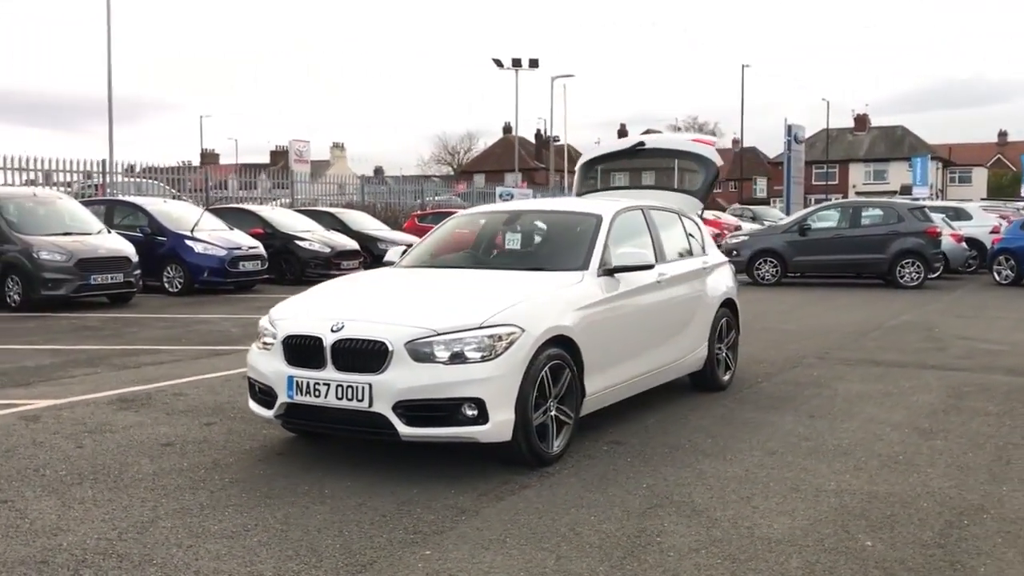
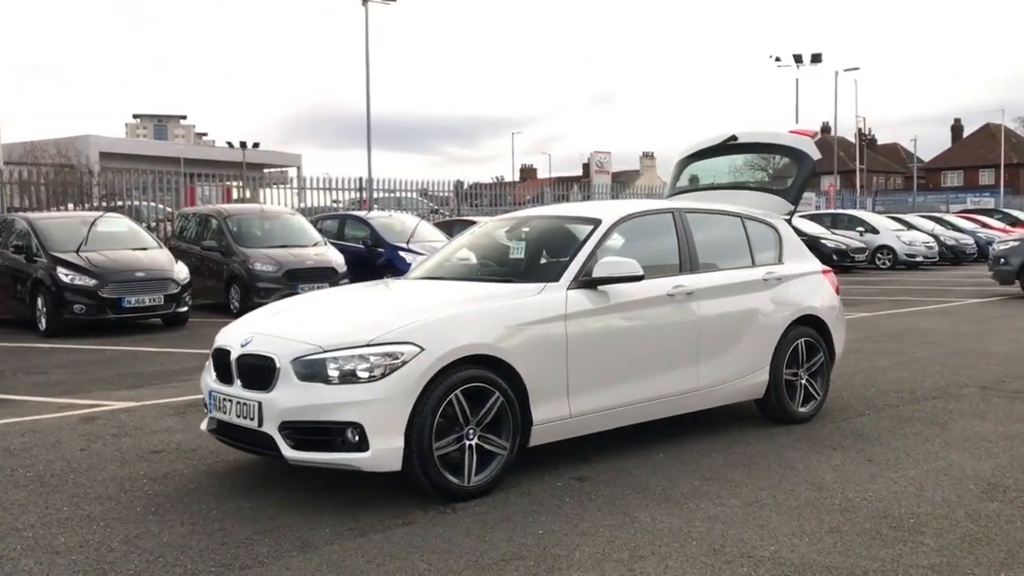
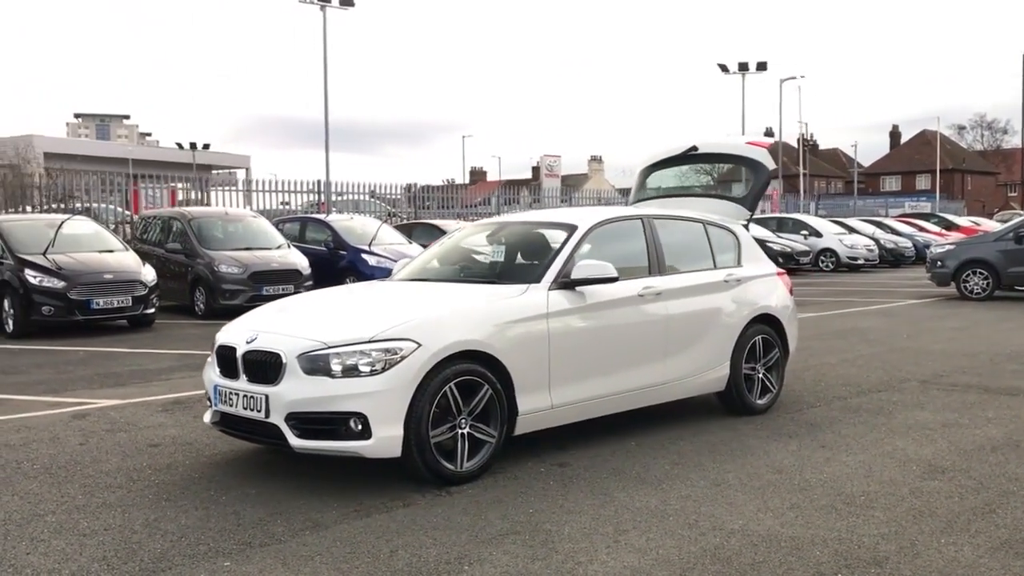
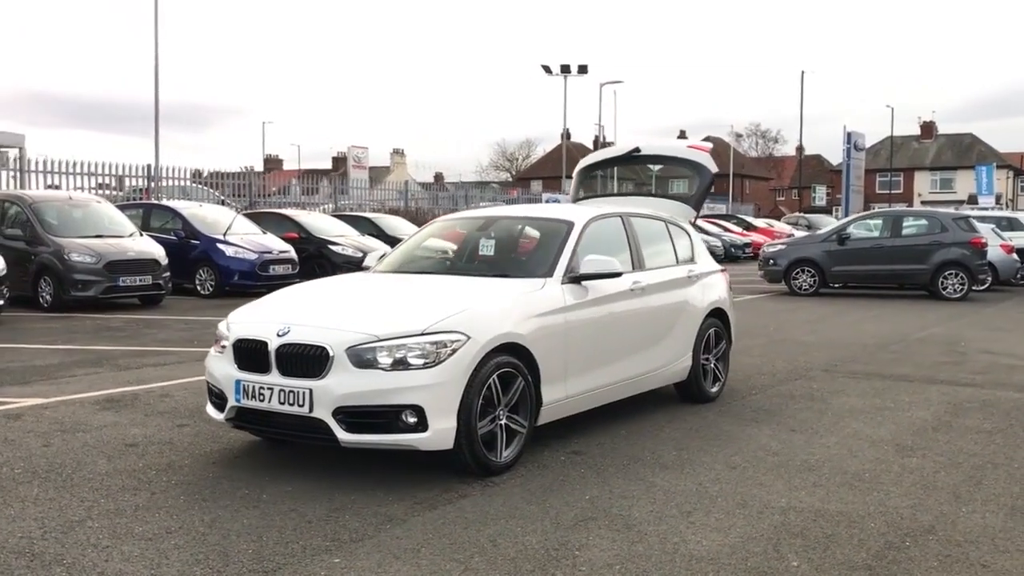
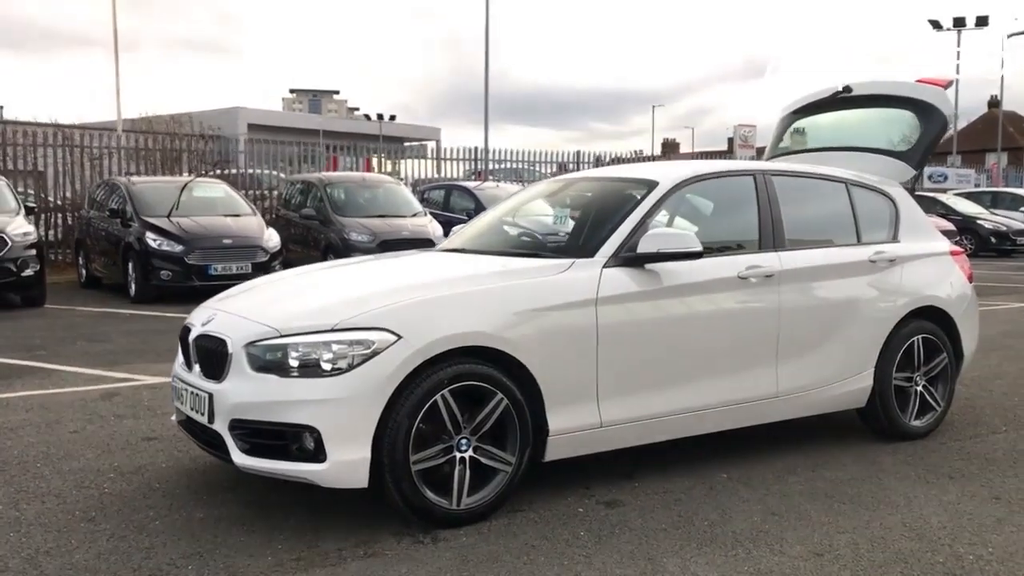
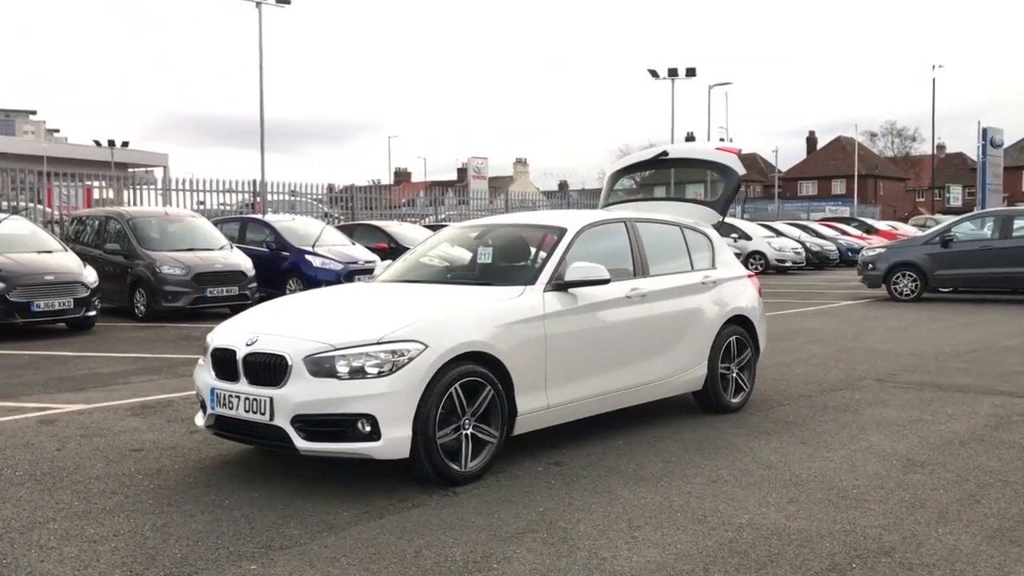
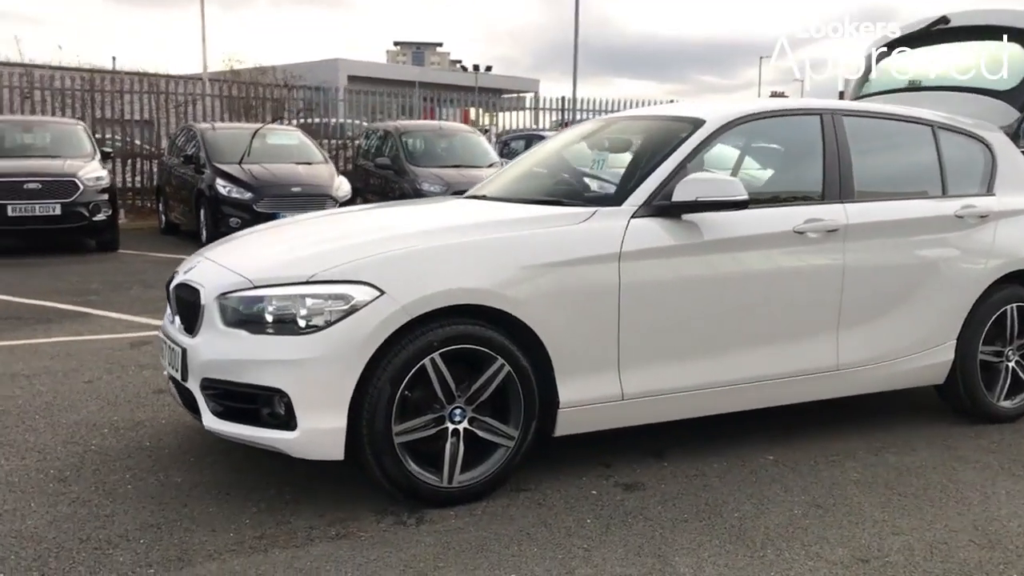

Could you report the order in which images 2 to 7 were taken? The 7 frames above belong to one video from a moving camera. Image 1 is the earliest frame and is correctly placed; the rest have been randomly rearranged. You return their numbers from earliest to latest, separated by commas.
4, 6, 3, 2, 5, 7
